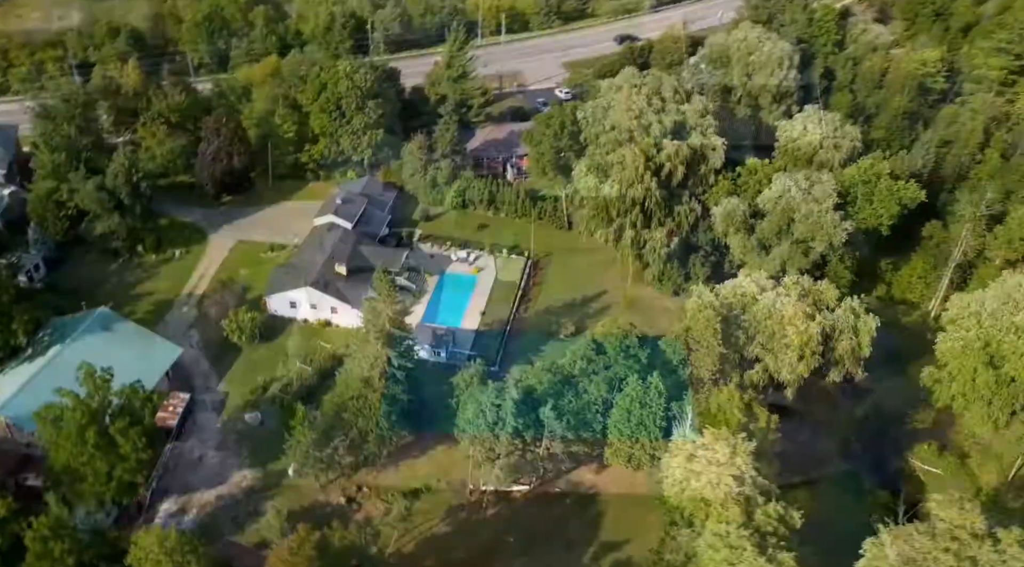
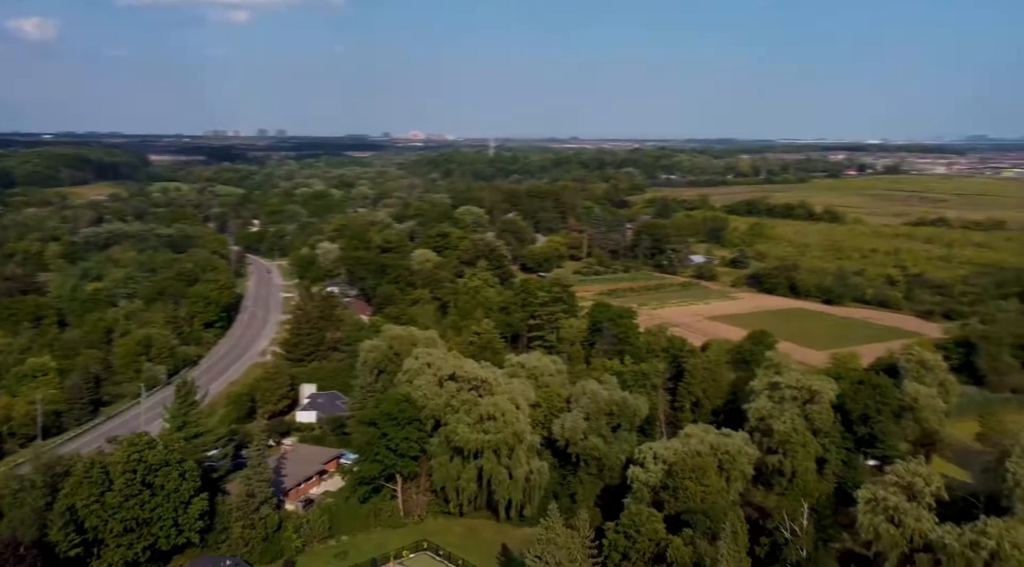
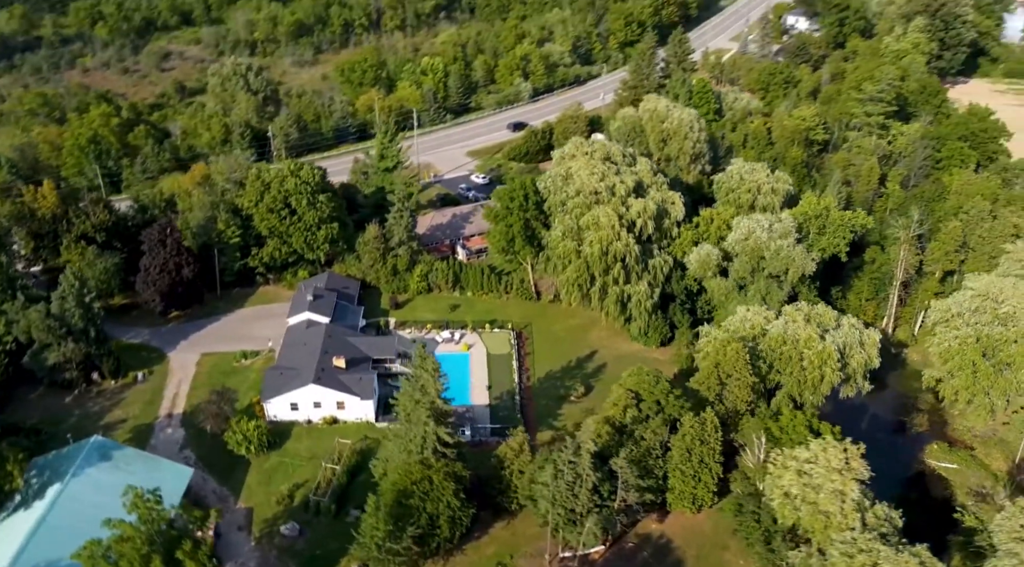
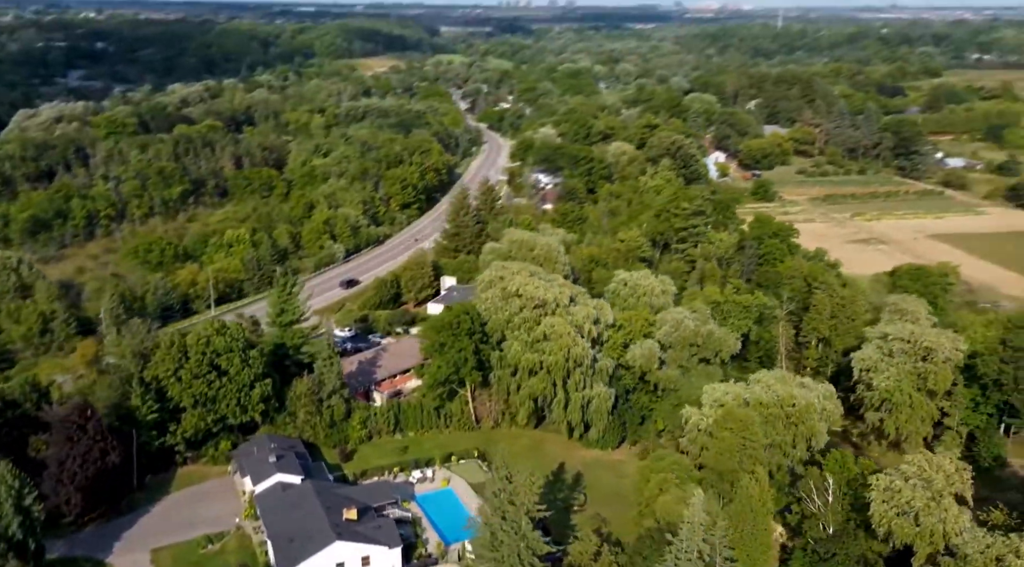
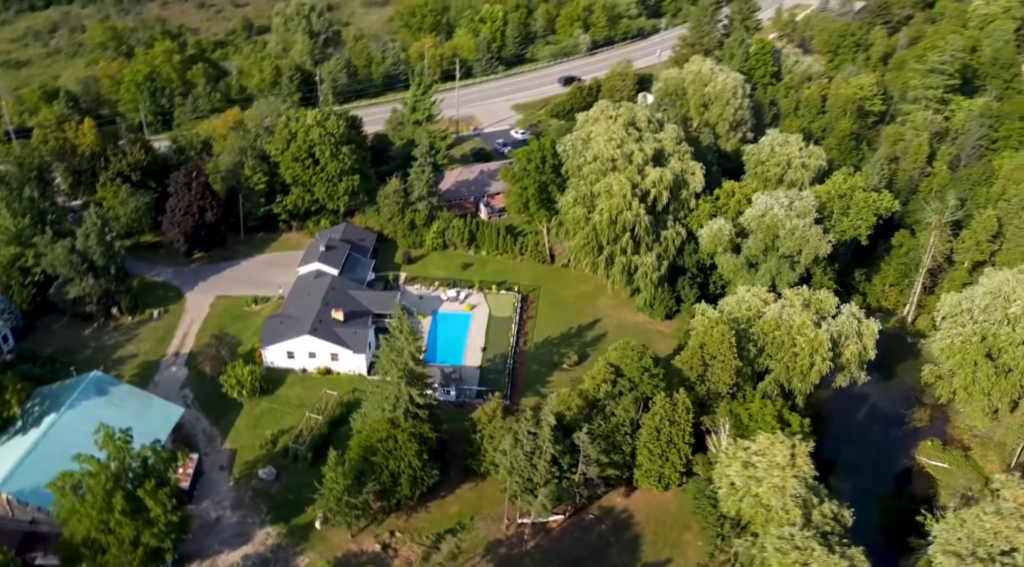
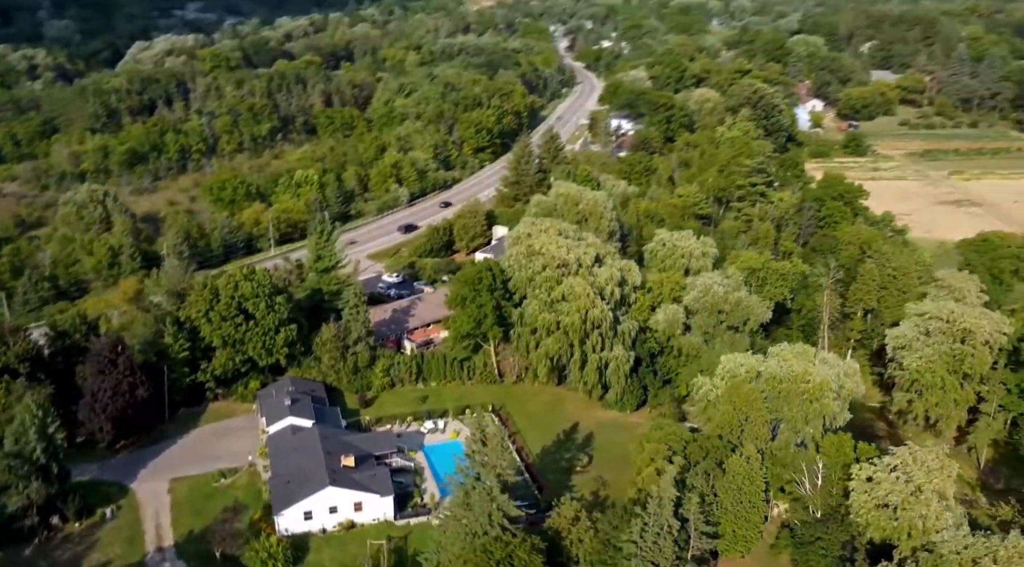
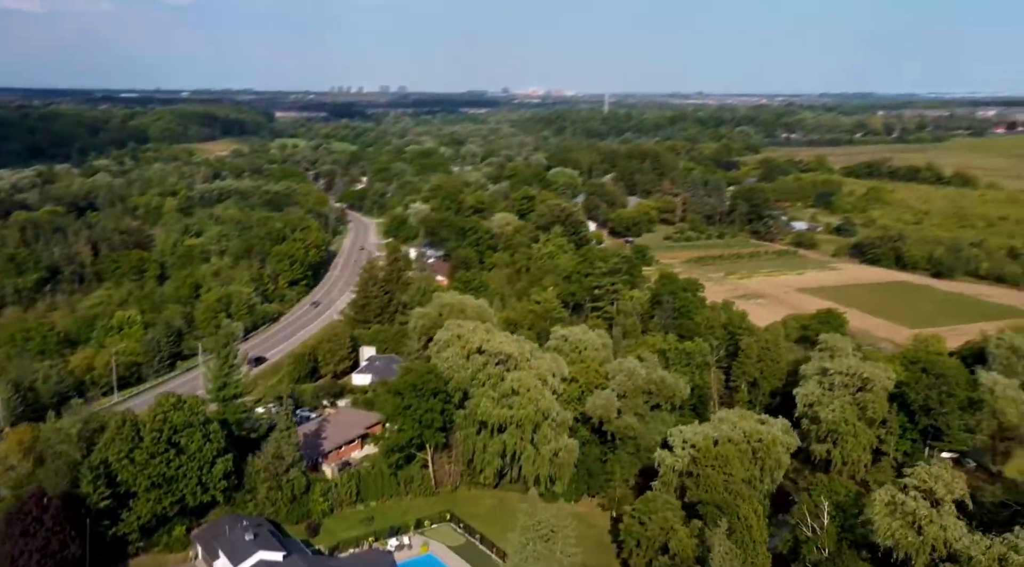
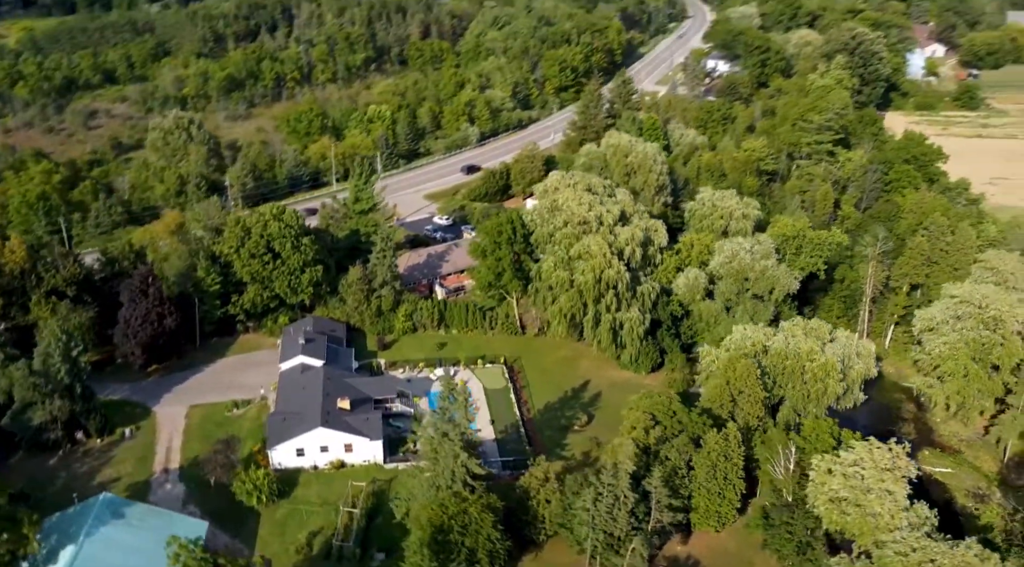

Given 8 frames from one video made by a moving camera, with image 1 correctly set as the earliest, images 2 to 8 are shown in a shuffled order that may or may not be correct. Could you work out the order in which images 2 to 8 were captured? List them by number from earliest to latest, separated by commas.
5, 3, 8, 6, 4, 7, 2
